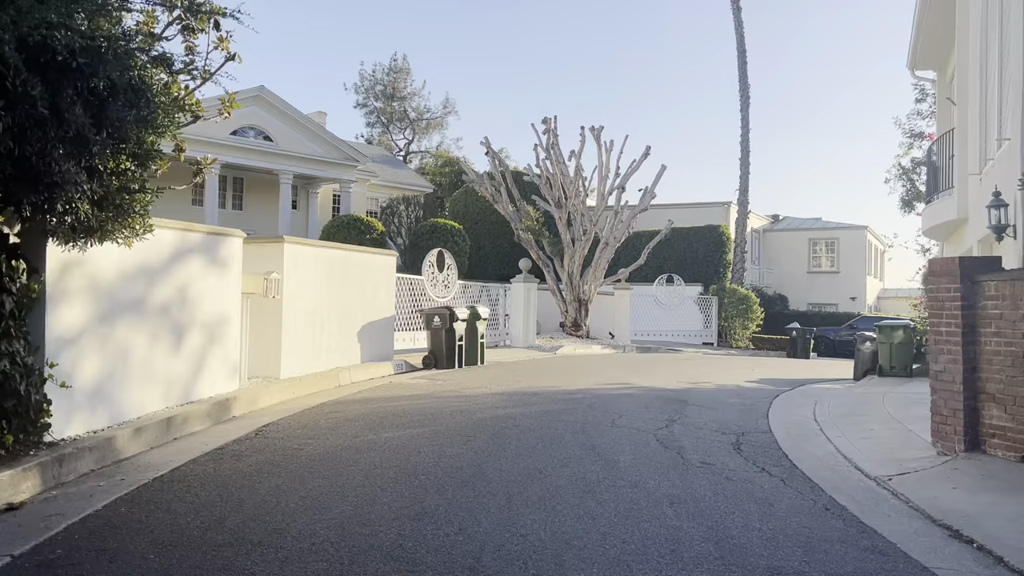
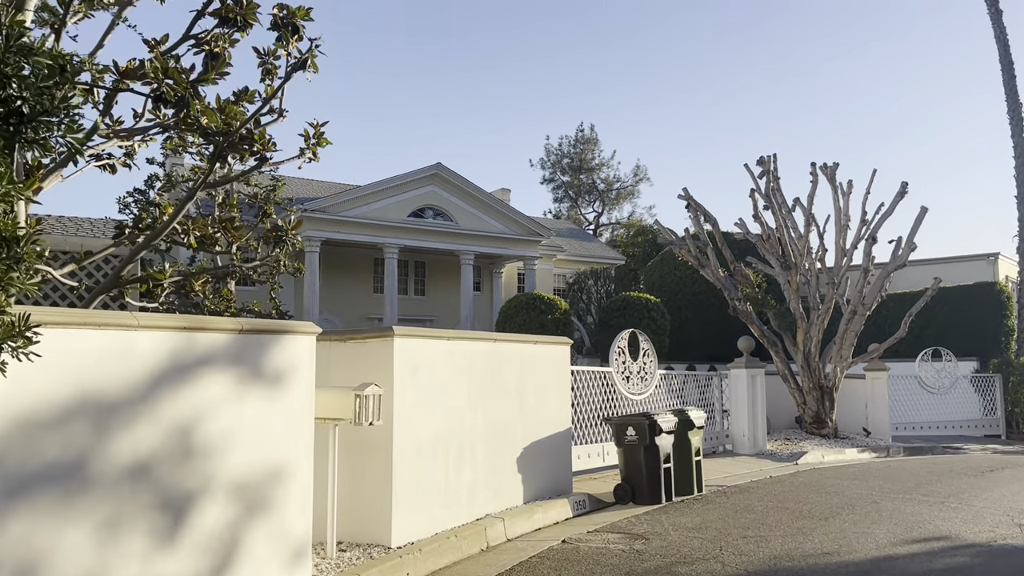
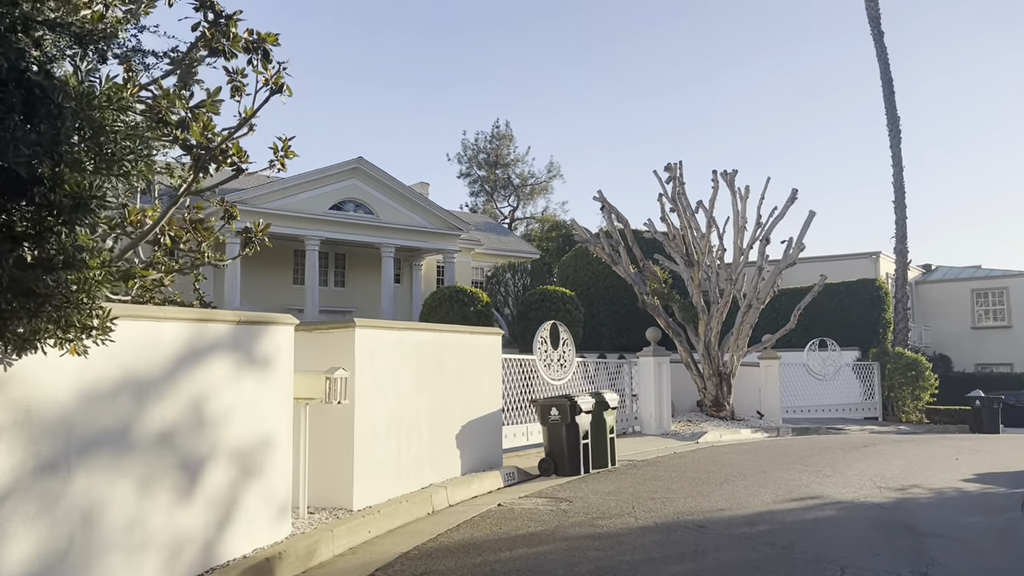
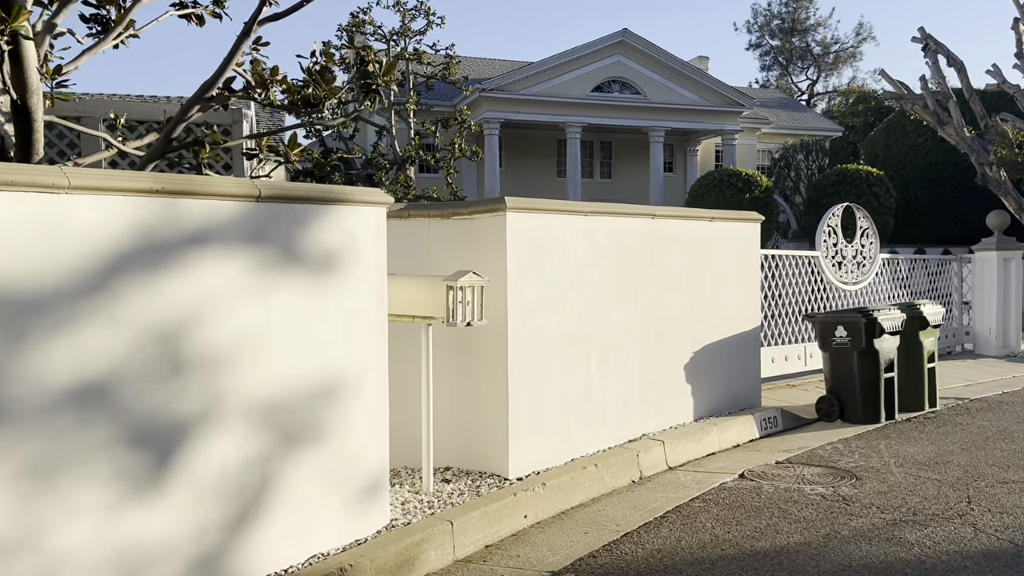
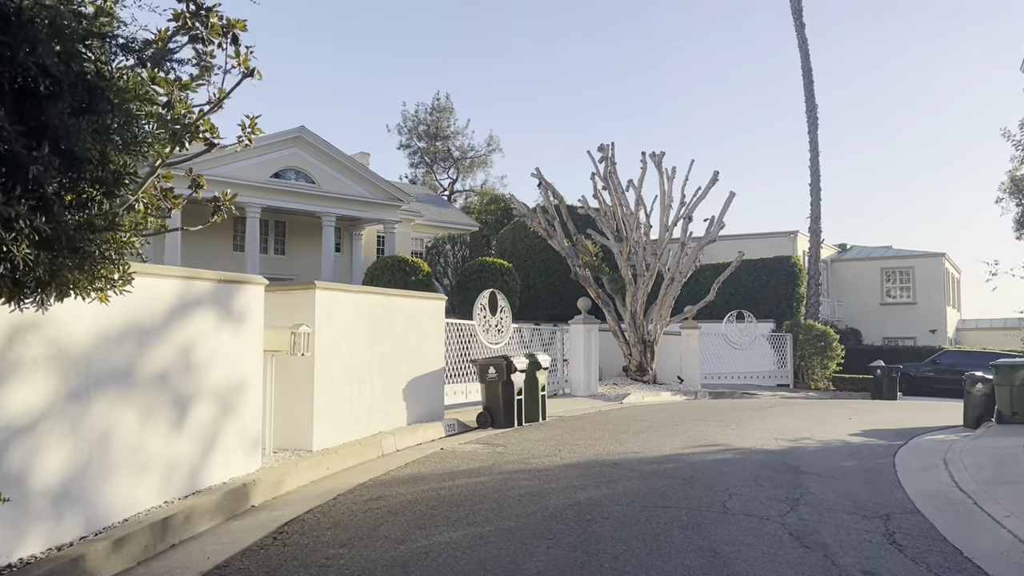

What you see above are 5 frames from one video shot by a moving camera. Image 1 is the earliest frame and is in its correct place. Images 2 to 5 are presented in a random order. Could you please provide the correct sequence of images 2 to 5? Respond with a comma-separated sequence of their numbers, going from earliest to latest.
5, 3, 2, 4
